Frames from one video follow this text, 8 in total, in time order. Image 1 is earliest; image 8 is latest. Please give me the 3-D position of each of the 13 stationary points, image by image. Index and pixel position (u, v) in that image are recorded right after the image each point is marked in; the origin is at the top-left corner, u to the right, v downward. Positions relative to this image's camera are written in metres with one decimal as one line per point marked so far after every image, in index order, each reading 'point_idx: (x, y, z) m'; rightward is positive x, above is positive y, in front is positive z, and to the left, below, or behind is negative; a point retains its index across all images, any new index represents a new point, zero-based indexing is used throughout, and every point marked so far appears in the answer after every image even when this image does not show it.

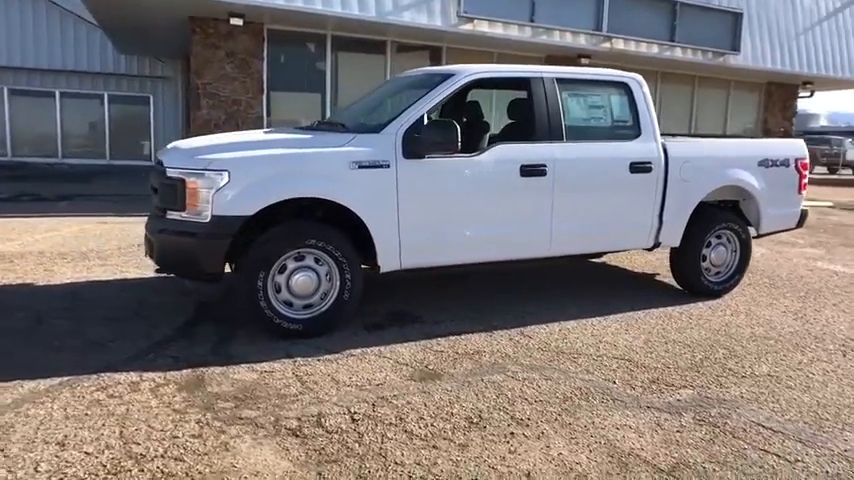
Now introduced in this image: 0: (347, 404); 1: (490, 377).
0: (-0.4, -0.9, +3.8) m
1: (+0.4, -0.9, +4.3) m
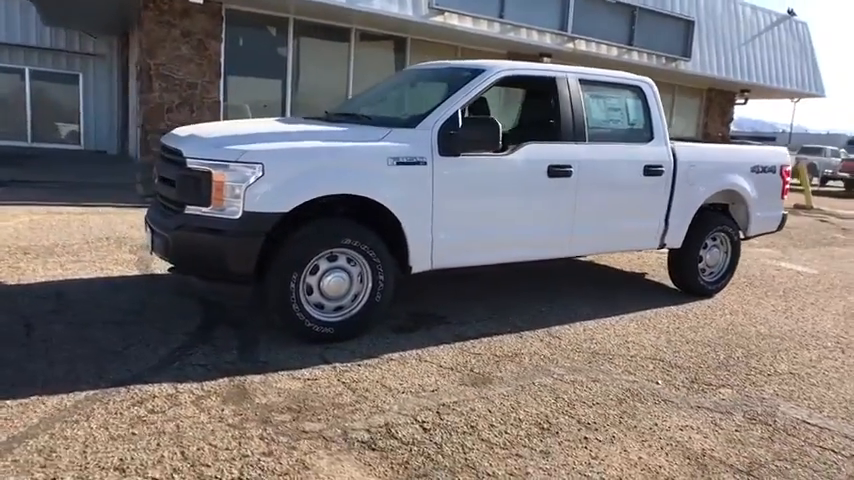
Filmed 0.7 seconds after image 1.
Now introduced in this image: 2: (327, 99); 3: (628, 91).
0: (-0.1, -0.9, +3.7) m
1: (+0.7, -0.9, +4.2) m
2: (-1.8, +2.6, +12.4) m
3: (+1.7, +1.3, +5.8) m
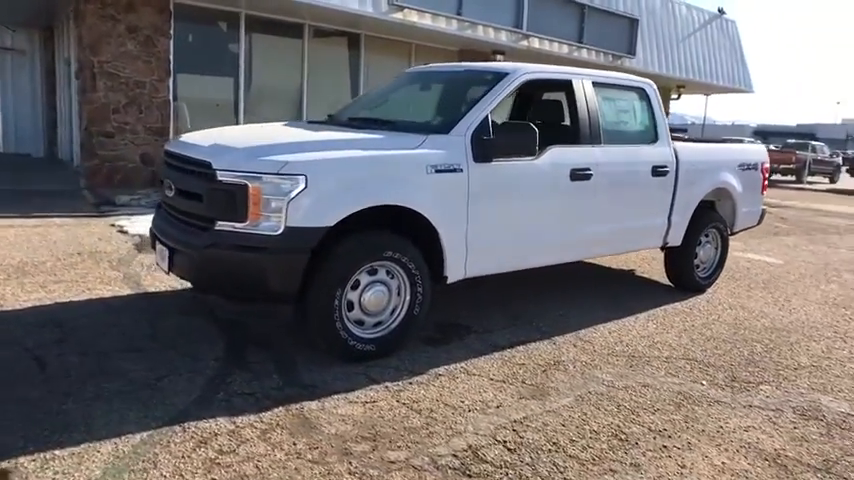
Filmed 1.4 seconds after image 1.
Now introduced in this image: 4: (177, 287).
0: (+0.3, -1.0, +3.5) m
1: (+1.0, -0.9, +4.2) m
2: (-2.6, +2.6, +12.0) m
3: (+1.8, +1.3, +5.8) m
4: (-2.1, -0.4, +5.7) m
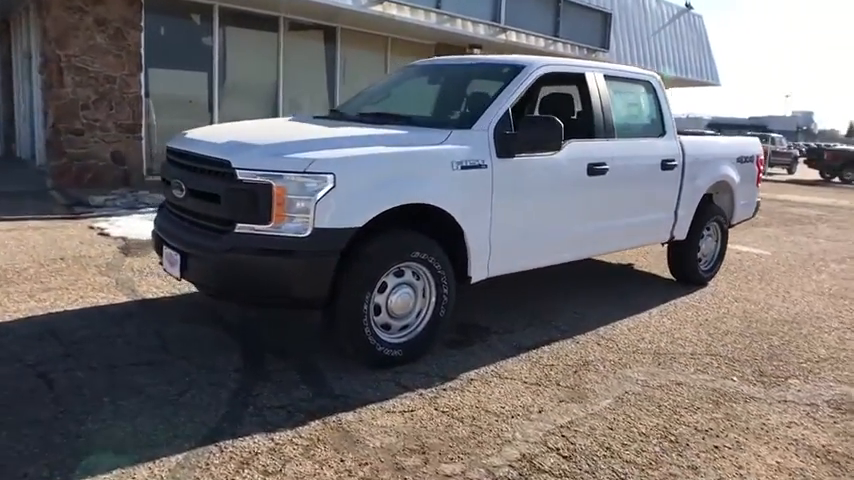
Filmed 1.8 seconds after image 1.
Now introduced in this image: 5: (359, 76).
0: (+0.6, -1.0, +3.4) m
1: (+1.2, -0.9, +4.1) m
2: (-2.9, +2.6, +11.6) m
3: (+1.8, +1.3, +5.7) m
4: (-2.0, -0.4, +5.4) m
5: (-1.3, +3.1, +13.1) m
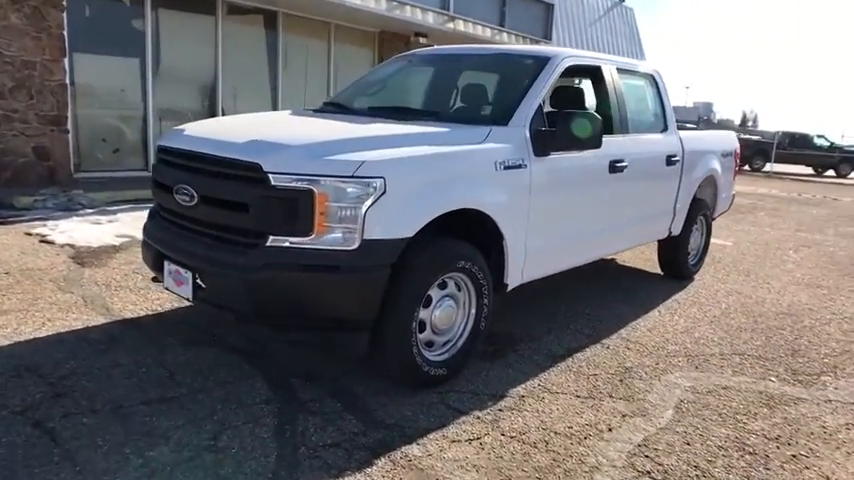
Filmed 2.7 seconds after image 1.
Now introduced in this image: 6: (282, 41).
0: (+0.9, -1.0, +3.1) m
1: (+1.5, -0.9, +3.9) m
2: (-3.7, +2.6, +10.7) m
3: (+1.8, +1.3, +5.6) m
4: (-1.9, -0.5, +4.7) m
5: (-2.3, +3.2, +12.4) m
6: (-2.5, +3.5, +11.9) m
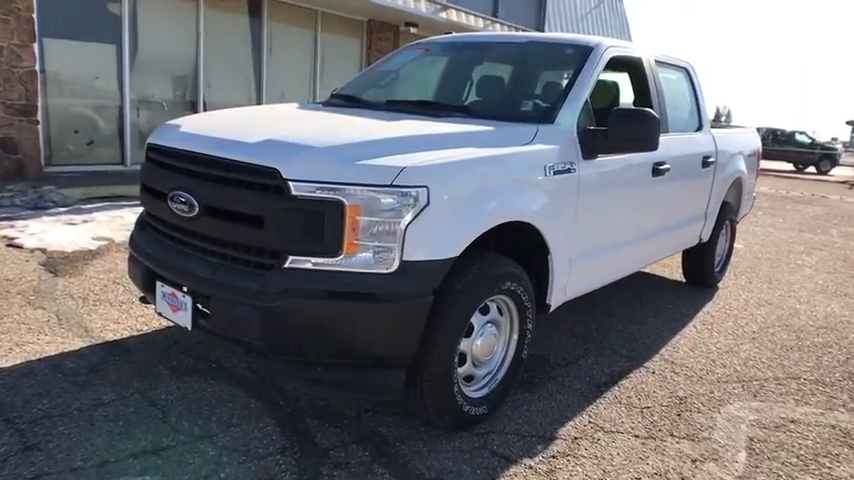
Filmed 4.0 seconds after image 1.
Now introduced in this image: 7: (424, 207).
0: (+1.1, -1.1, +2.6) m
1: (+1.6, -1.0, +3.4) m
2: (-3.8, +2.6, +10.0) m
3: (+1.9, +1.3, +5.1) m
4: (-1.7, -0.6, +4.2) m
5: (-2.5, +3.2, +11.8) m
6: (-2.6, +3.5, +11.2) m
7: (0.0, +0.1, +2.7) m
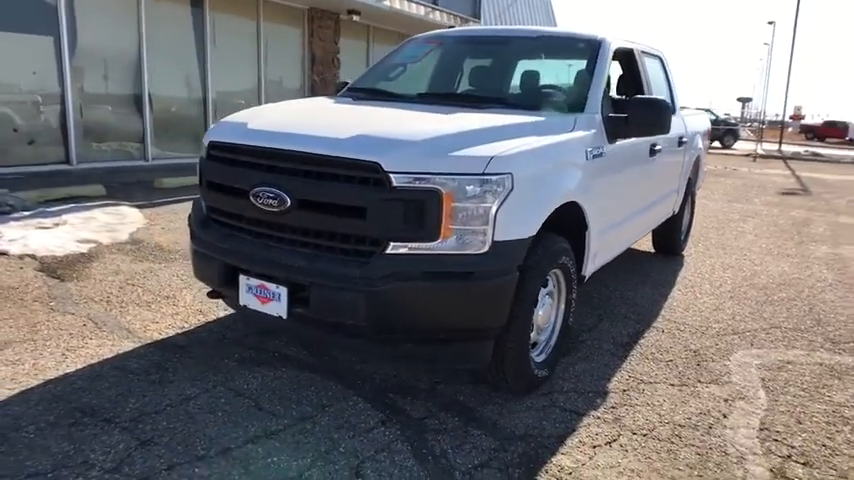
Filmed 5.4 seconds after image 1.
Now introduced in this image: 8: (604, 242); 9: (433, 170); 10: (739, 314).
0: (+1.5, -1.0, +3.1) m
1: (+2.0, -0.8, +4.0) m
2: (-4.4, +2.6, +9.7) m
3: (+1.9, +1.5, +5.6) m
4: (-1.5, -0.5, +4.2) m
5: (-3.4, +3.3, +11.6) m
6: (-3.5, +3.6, +11.1) m
7: (+0.3, +0.2, +3.0) m
8: (+1.1, 0.0, +4.2) m
9: (0.0, +0.3, +2.9) m
10: (+2.3, -0.6, +5.1) m
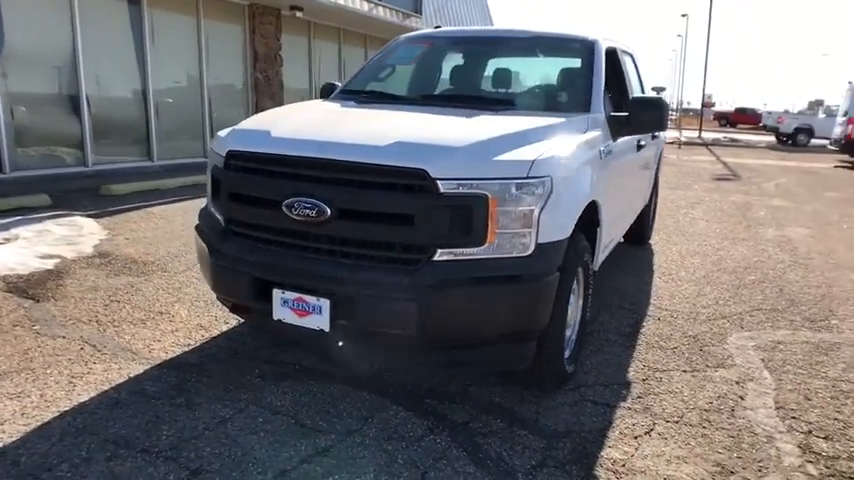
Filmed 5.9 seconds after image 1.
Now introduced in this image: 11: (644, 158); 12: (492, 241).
0: (+1.8, -0.9, +3.3) m
1: (+2.1, -0.7, +4.2) m
2: (-5.0, +2.4, +9.2) m
3: (+1.7, +1.6, +5.8) m
4: (-1.4, -0.6, +4.1) m
5: (-4.2, +3.2, +11.2) m
6: (-4.3, +3.5, +10.6) m
7: (+0.5, +0.2, +3.1) m
8: (+1.2, 0.0, +4.4) m
9: (+0.2, +0.3, +2.9) m
10: (+2.3, -0.5, +5.3) m
11: (+1.8, +0.7, +5.7) m
12: (+0.3, 0.0, +3.0) m
